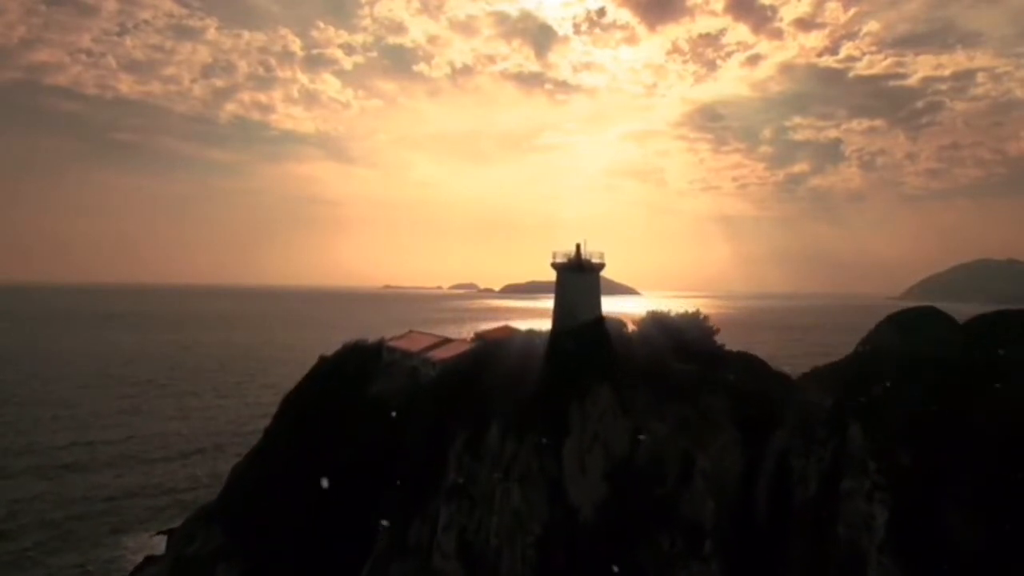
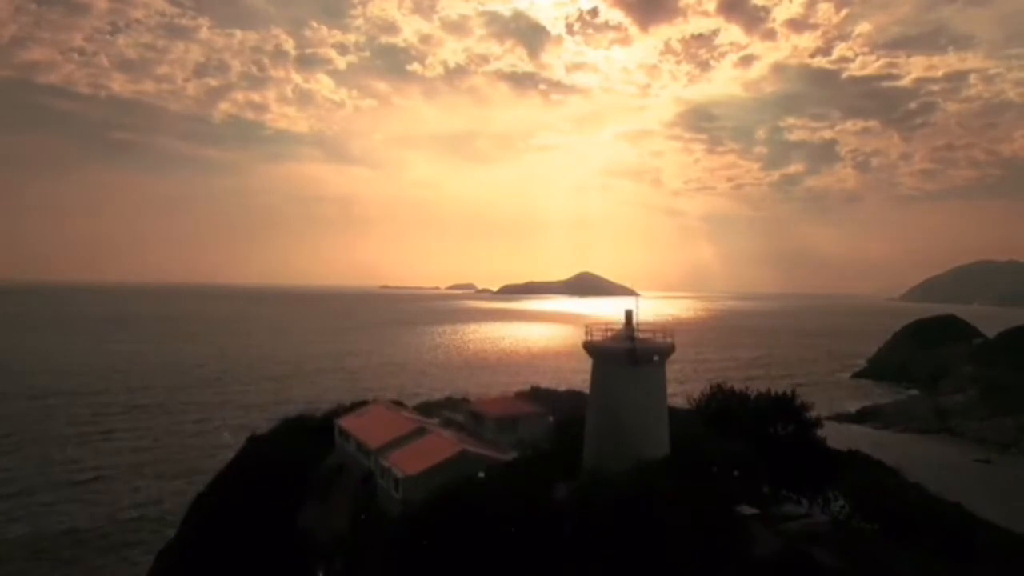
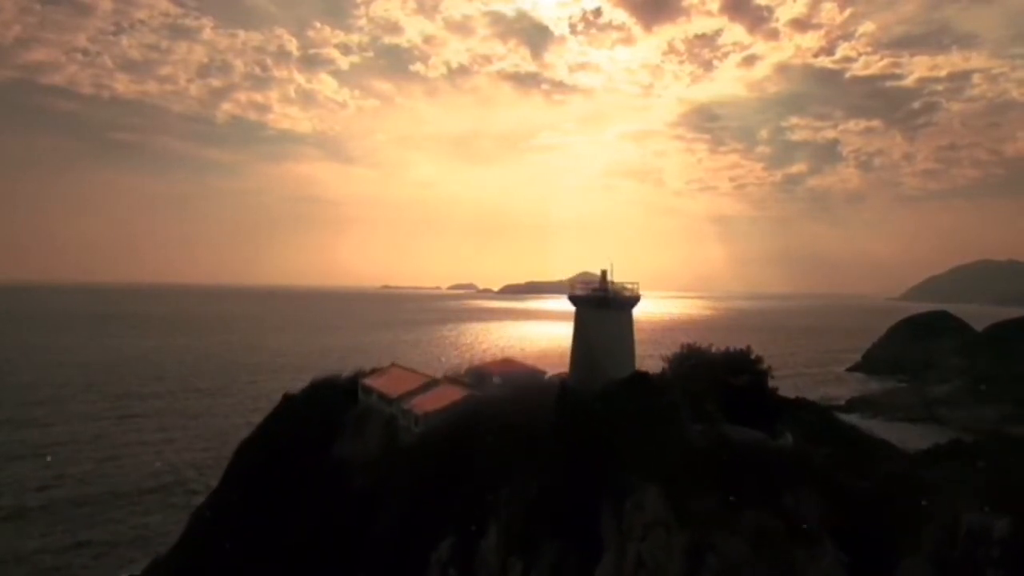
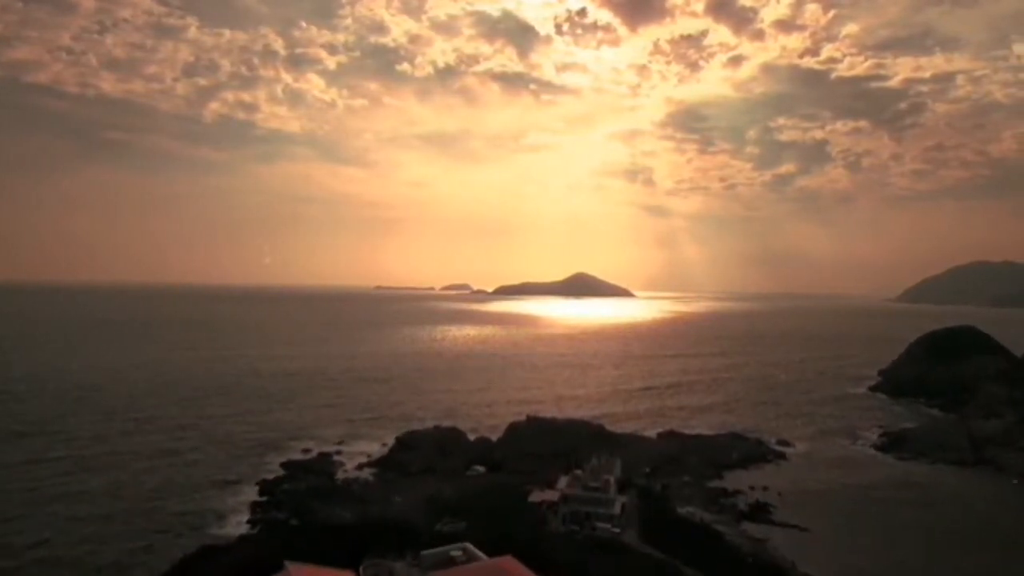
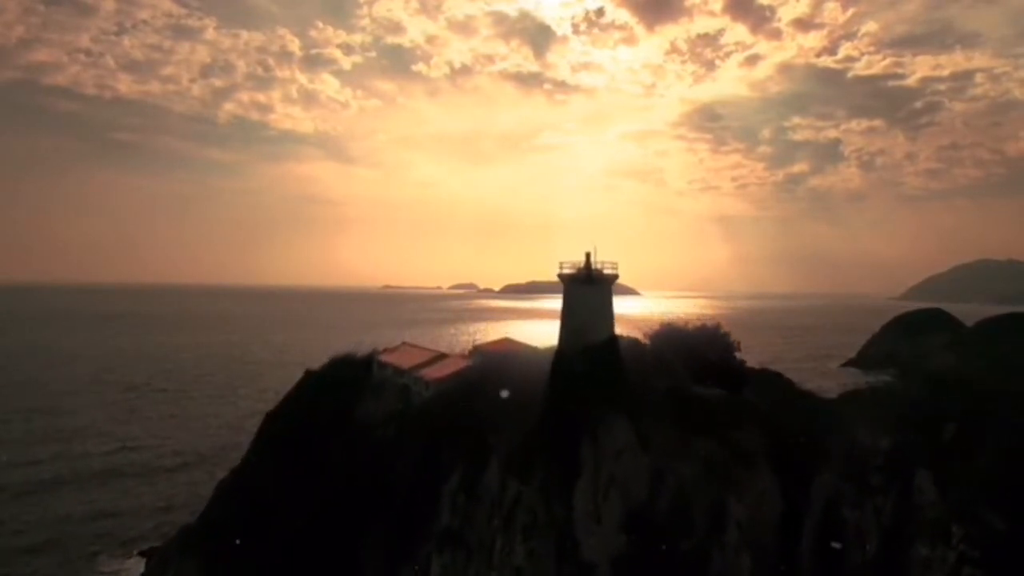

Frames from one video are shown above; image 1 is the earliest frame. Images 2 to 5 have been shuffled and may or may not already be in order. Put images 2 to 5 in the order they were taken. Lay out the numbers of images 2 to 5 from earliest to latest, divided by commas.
5, 3, 2, 4
